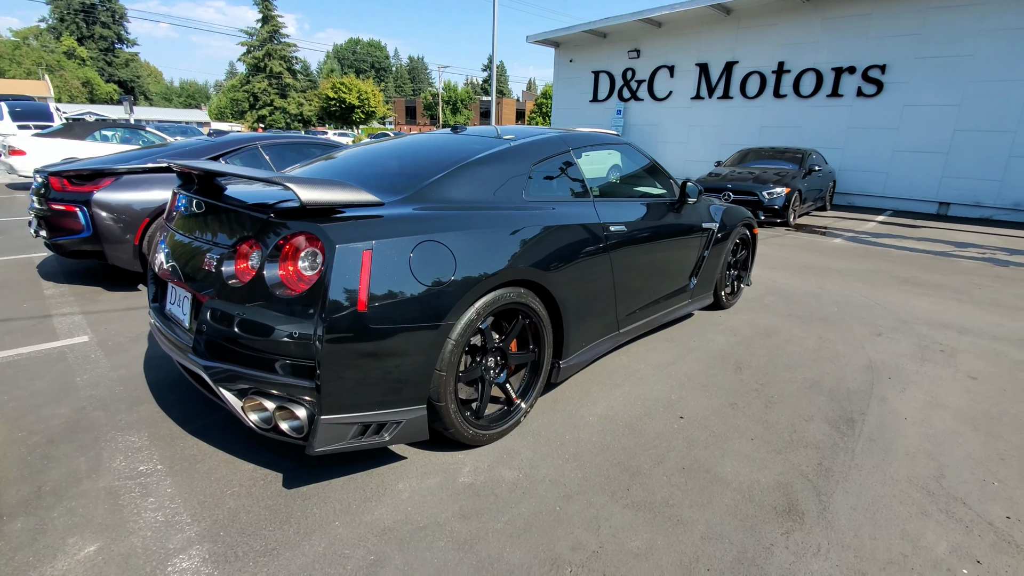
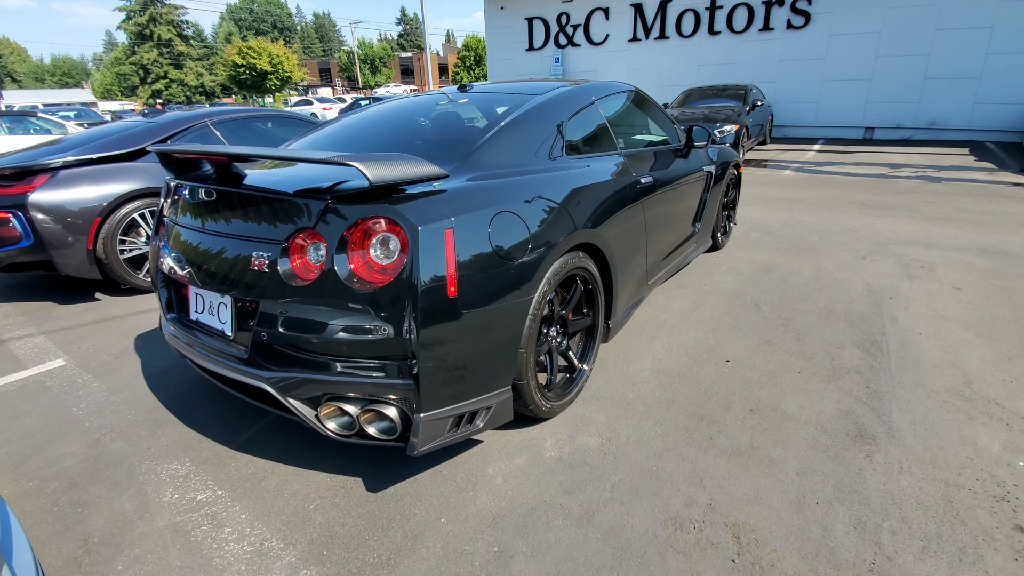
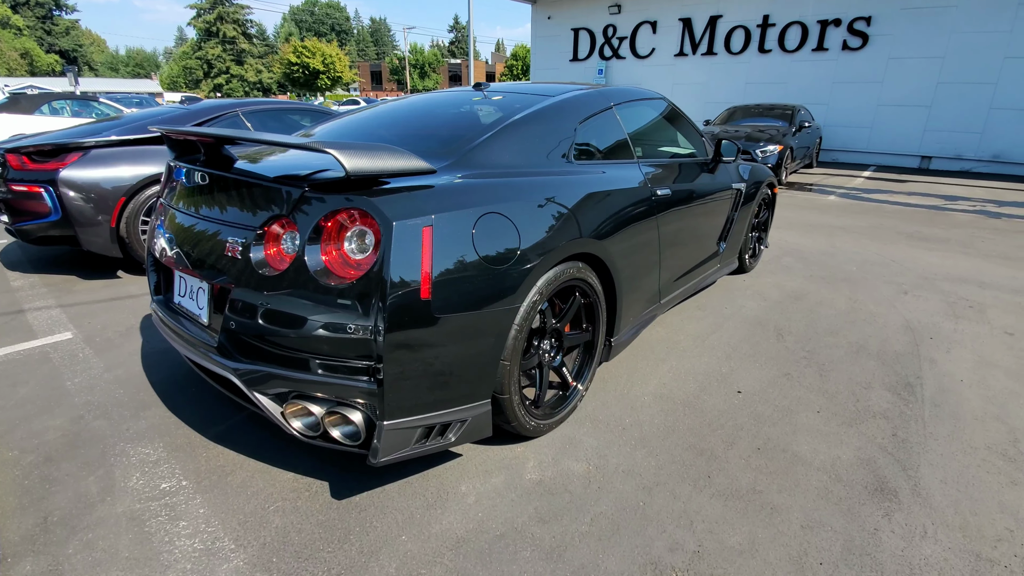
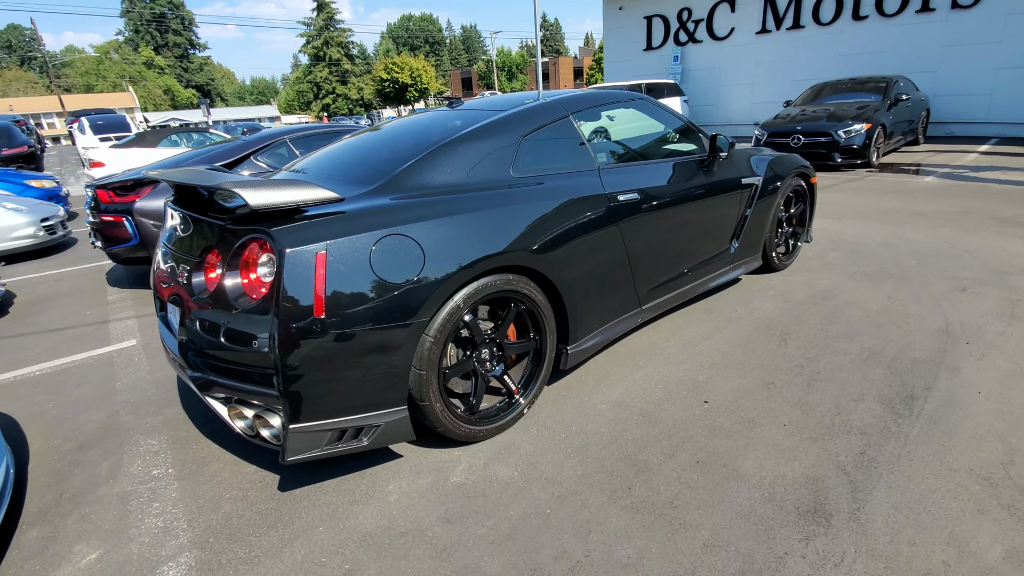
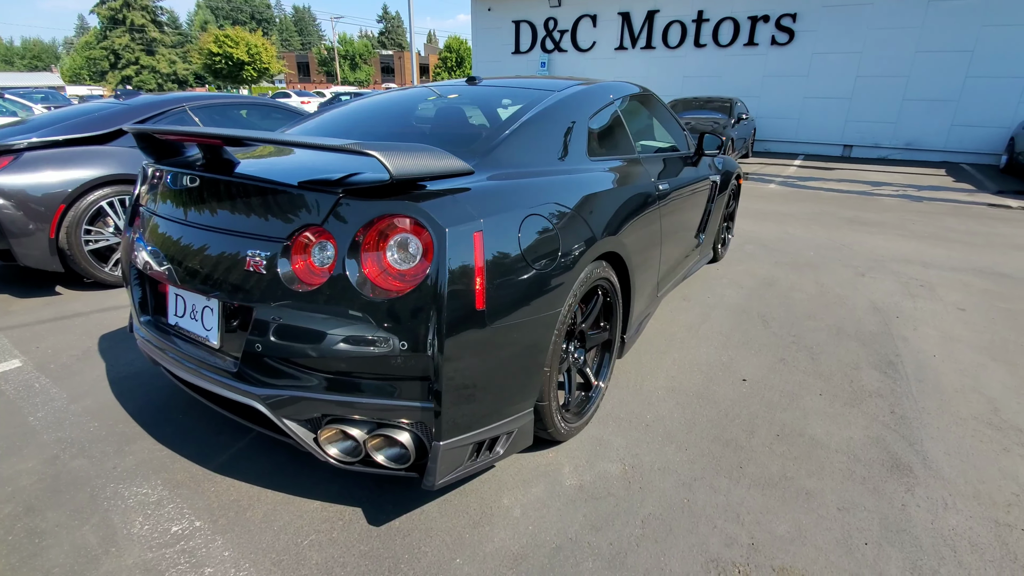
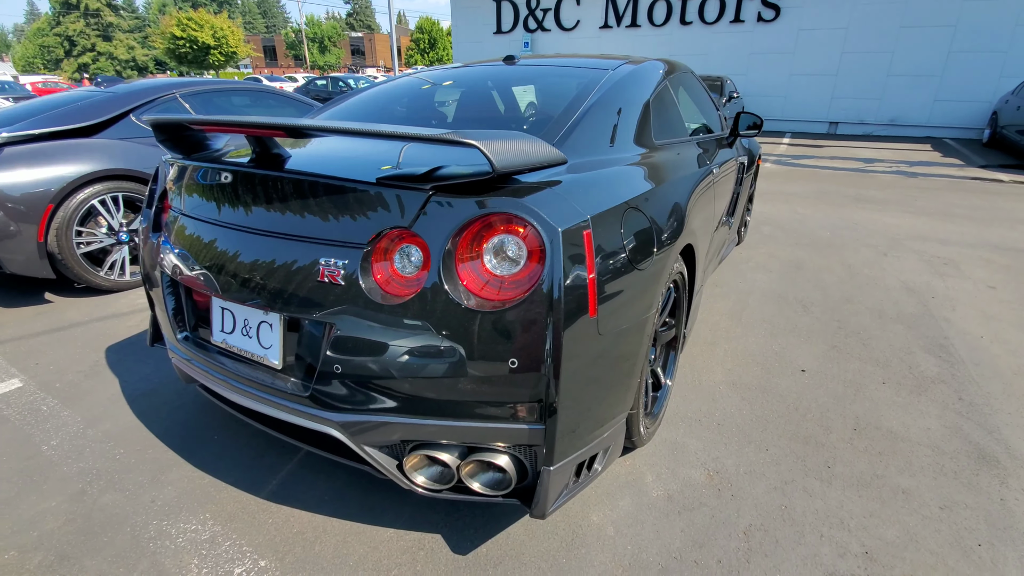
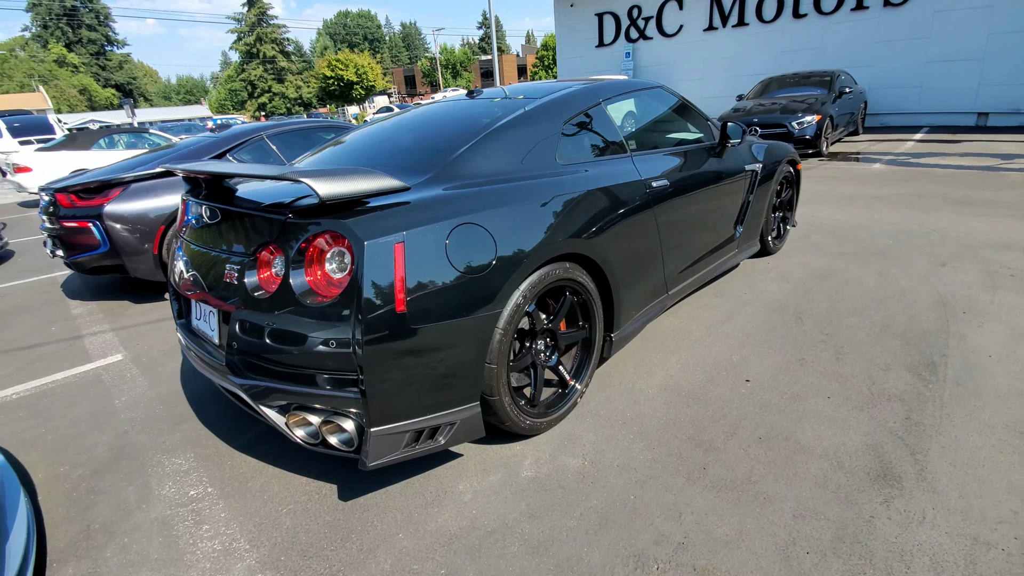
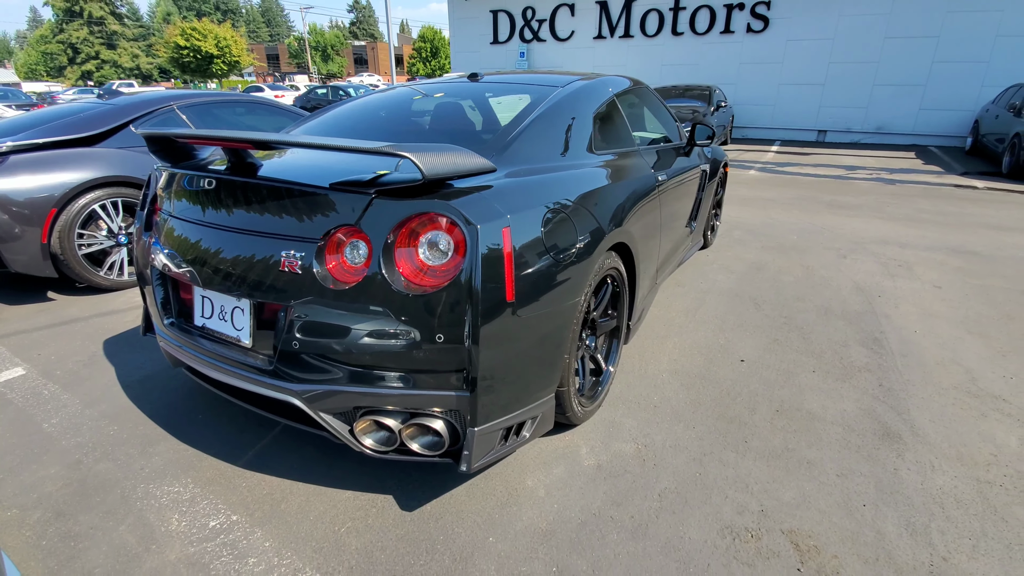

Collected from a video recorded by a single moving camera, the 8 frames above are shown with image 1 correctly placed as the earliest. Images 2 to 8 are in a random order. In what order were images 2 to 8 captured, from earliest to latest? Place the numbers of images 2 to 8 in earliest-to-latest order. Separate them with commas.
3, 5, 6, 8, 2, 7, 4
